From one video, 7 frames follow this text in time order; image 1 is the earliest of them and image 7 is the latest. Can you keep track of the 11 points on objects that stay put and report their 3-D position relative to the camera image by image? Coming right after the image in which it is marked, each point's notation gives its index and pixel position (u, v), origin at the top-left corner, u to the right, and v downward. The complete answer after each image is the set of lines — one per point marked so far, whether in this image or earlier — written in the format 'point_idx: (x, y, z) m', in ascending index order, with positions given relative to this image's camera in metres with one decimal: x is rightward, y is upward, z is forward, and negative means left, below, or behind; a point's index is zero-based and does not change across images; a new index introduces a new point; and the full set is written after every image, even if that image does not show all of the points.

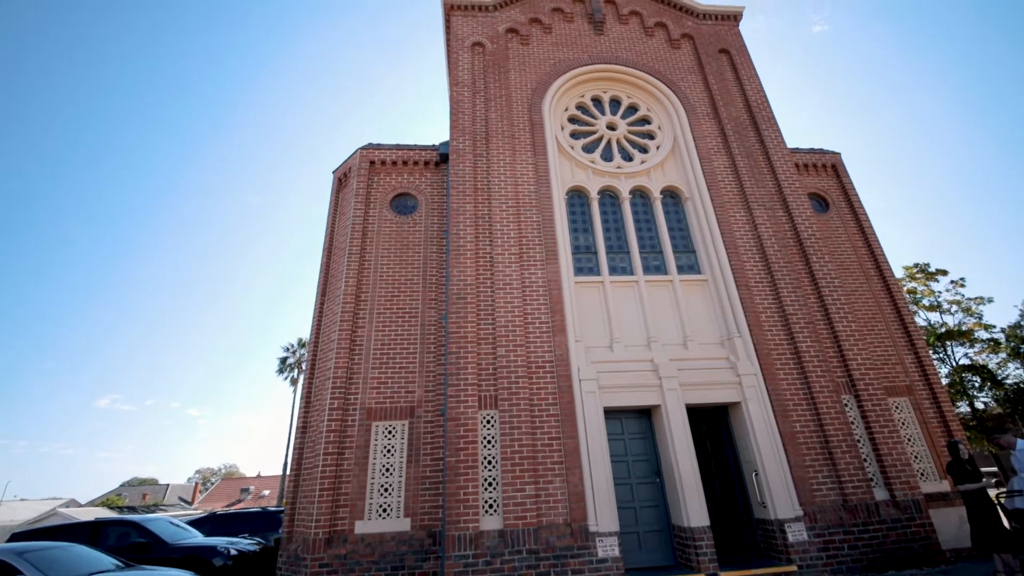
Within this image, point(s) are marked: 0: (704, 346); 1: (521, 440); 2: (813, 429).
0: (+3.6, -1.1, +9.0) m
1: (+0.1, -2.5, +7.8) m
2: (+5.2, -2.4, +8.3) m
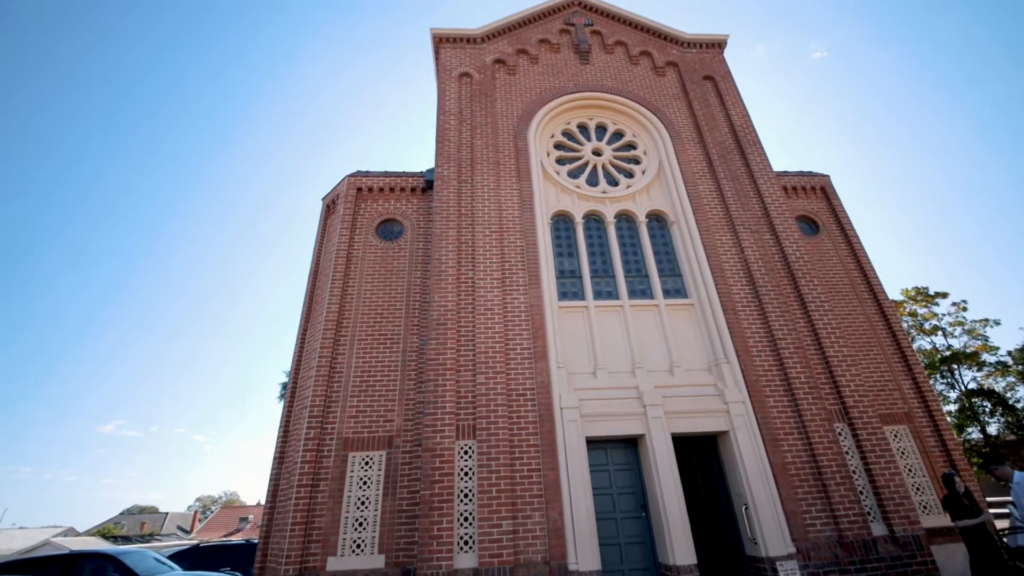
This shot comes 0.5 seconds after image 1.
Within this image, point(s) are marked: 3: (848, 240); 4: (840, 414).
0: (+3.2, -1.5, +8.8) m
1: (-0.2, -2.9, +7.5) m
2: (+4.8, -2.8, +7.9) m
3: (+7.6, +1.1, +11.0) m
4: (+5.7, -2.2, +8.4) m
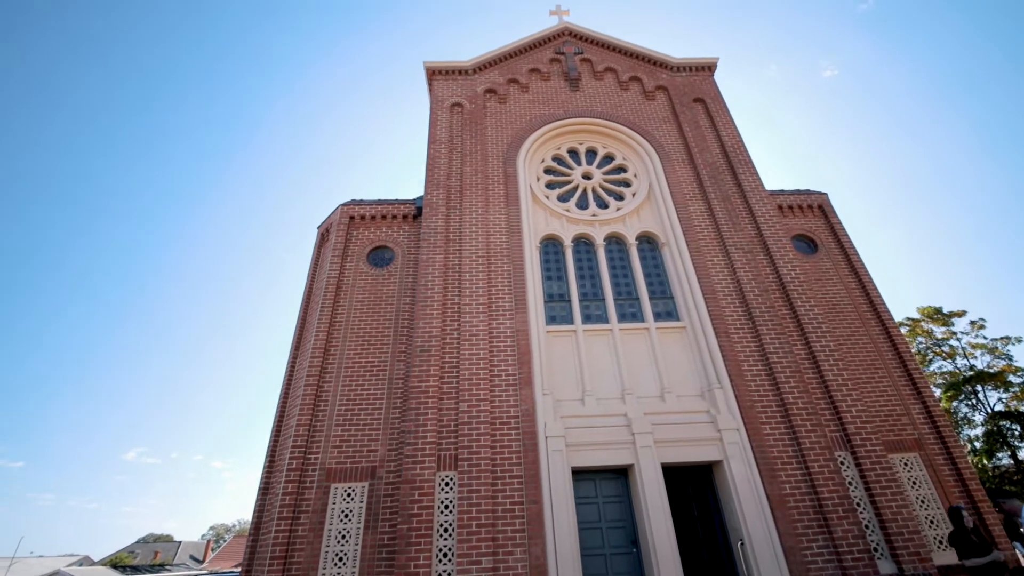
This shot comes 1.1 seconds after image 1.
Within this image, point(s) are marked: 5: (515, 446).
0: (+3.0, -1.9, +8.5) m
1: (-0.5, -3.2, +7.2) m
2: (+4.6, -3.2, +7.5) m
3: (+7.4, +0.6, +10.7) m
4: (+5.5, -2.5, +8.0) m
5: (0.0, -2.5, +7.7) m
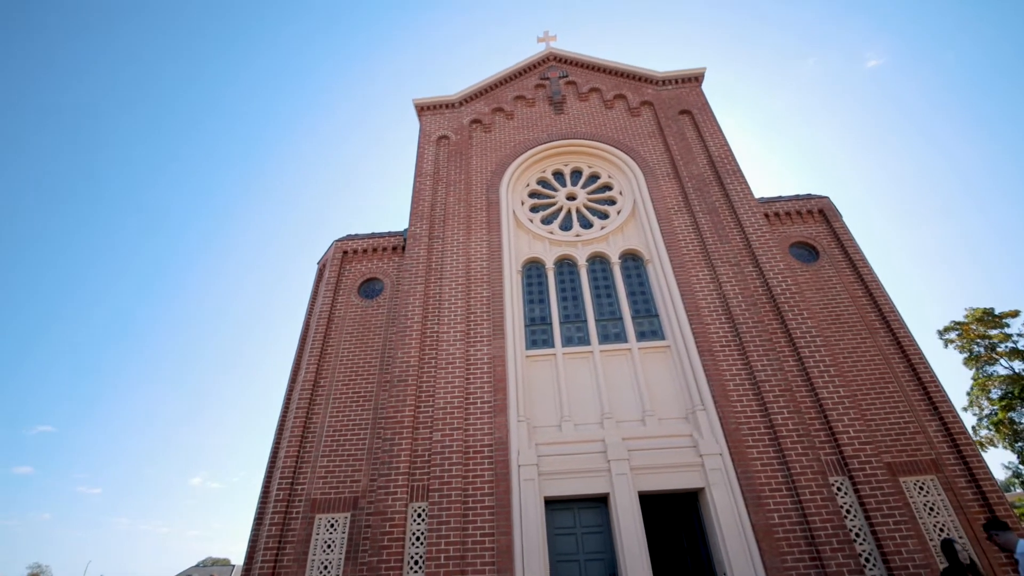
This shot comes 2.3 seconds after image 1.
0: (+2.6, -2.2, +8.1) m
1: (-0.9, -3.7, +7.2) m
2: (+4.1, -3.4, +7.0) m
3: (+7.0, +0.5, +10.0) m
4: (+5.0, -2.7, +7.4) m
5: (-0.4, -3.0, +7.7) m
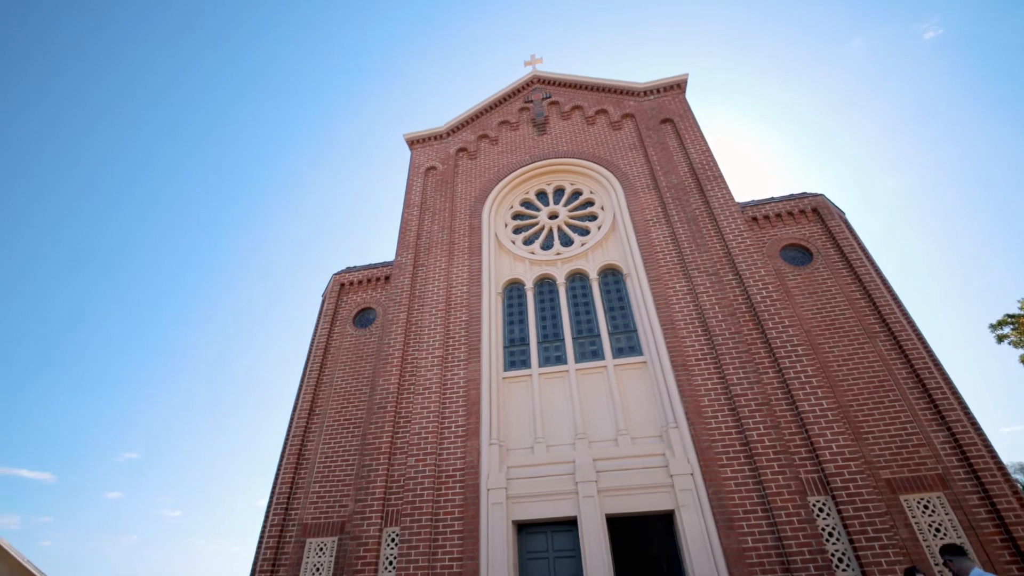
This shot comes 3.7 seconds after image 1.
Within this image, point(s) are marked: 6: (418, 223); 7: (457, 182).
0: (+2.1, -2.5, +7.9) m
1: (-1.4, -4.1, +7.3) m
2: (+3.5, -3.5, +6.6) m
3: (+6.6, +0.4, +9.4) m
4: (+4.5, -2.8, +6.9) m
5: (-0.9, -3.4, +7.8) m
6: (-2.2, +1.5, +11.4) m
7: (-1.4, +2.6, +12.0) m
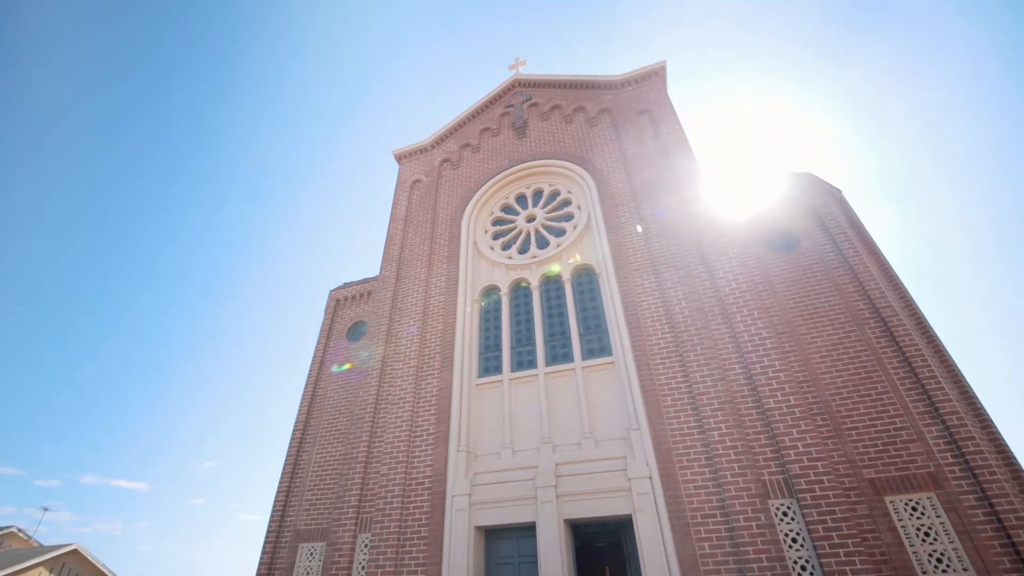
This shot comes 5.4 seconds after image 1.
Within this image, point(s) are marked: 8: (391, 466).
0: (+1.4, -2.5, +7.8) m
1: (-2.0, -4.4, +7.6) m
2: (+2.8, -3.4, +6.3) m
3: (+5.9, +0.7, +8.7) m
4: (+3.7, -2.7, +6.5) m
5: (-1.4, -3.6, +7.9) m
6: (-2.7, +1.3, +11.7) m
7: (-1.8, +2.4, +12.3) m
8: (-2.1, -3.1, +8.5) m
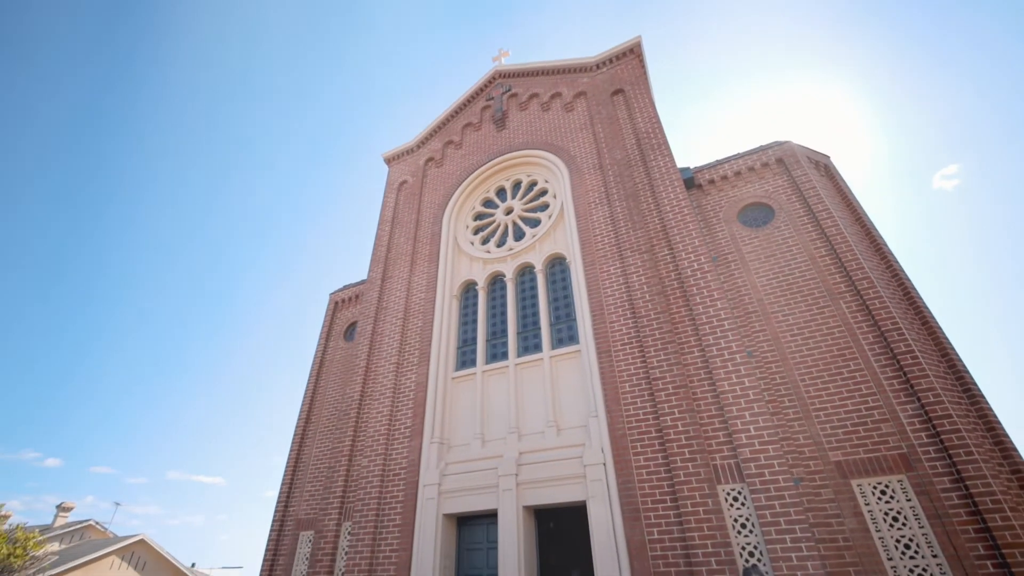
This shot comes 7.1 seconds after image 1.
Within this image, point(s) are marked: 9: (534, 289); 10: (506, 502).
0: (+0.8, -2.3, +7.8) m
1: (-2.5, -4.4, +8.0) m
2: (+2.1, -3.2, +6.1) m
3: (+5.2, +1.2, +8.2) m
4: (+3.0, -2.4, +6.3) m
5: (-1.9, -3.6, +8.3) m
6: (-3.1, +1.3, +12.1) m
7: (-2.2, +2.5, +12.5) m
8: (-2.5, -3.1, +8.8) m
9: (+0.4, 0.0, +9.8) m
10: (-0.1, -3.3, +7.4) m
